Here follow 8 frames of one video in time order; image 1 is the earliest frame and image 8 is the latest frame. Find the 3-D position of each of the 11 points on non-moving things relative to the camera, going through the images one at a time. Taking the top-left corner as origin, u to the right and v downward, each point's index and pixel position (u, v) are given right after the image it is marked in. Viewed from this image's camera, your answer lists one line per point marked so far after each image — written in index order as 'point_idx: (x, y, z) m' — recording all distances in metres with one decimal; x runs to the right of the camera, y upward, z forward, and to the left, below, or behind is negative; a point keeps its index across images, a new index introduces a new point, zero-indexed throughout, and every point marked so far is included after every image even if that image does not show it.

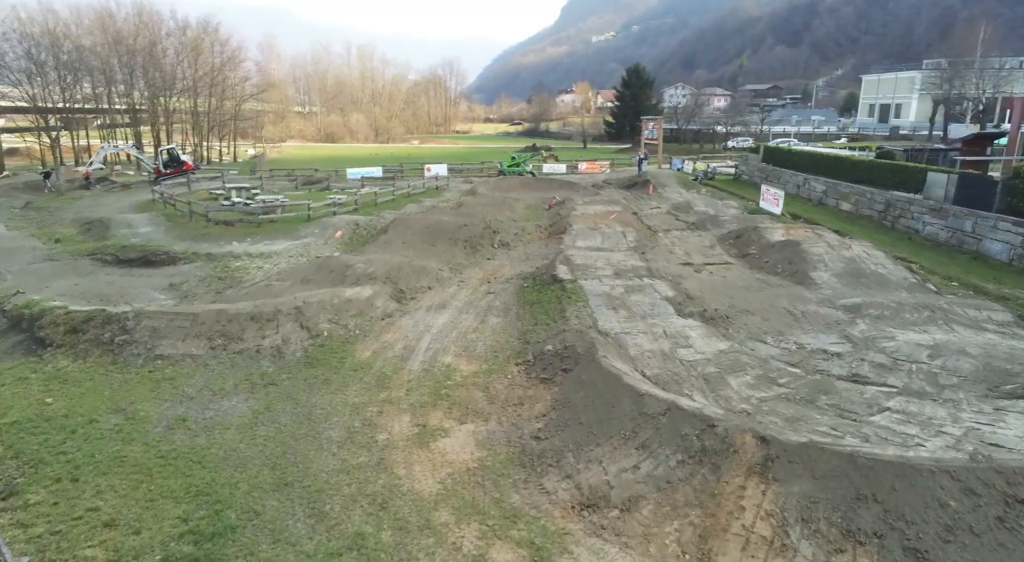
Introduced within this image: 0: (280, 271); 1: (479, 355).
0: (-7.3, +0.3, +19.2) m
1: (-0.7, -1.5, +12.3) m
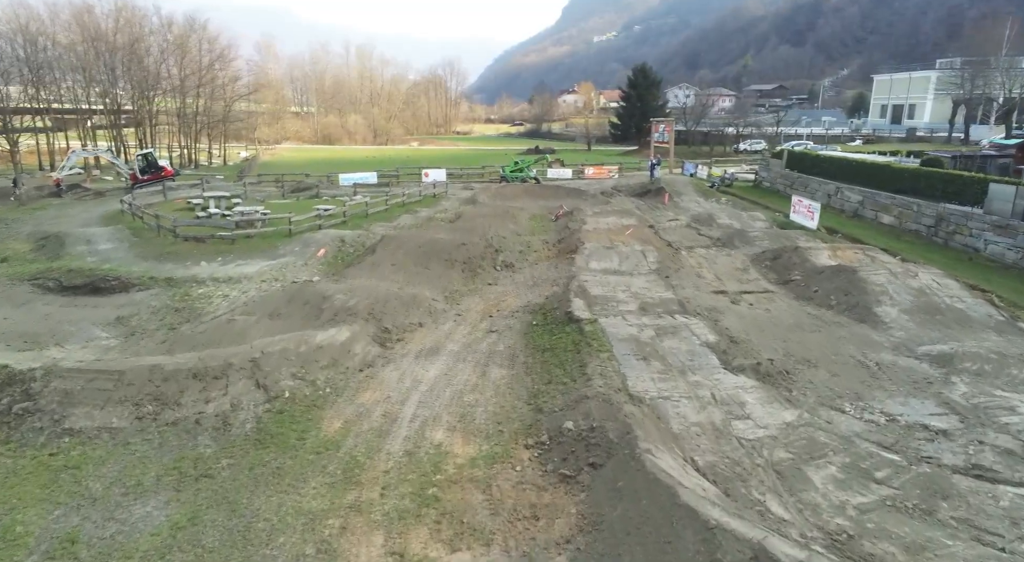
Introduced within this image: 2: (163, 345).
0: (-7.1, -0.5, +16.5) m
1: (-0.5, -2.4, +9.6) m
2: (-8.0, -1.5, +14.0) m
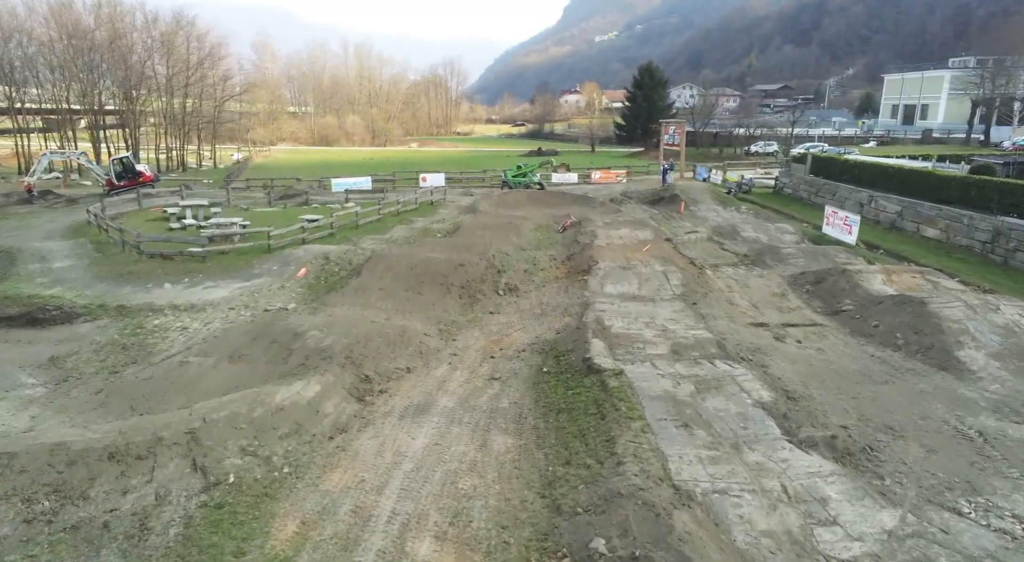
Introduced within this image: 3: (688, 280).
0: (-7.0, -1.3, +14.1) m
1: (-0.4, -3.1, +7.2) m
2: (-7.9, -2.2, +11.6) m
3: (+5.1, 0.0, +17.8) m
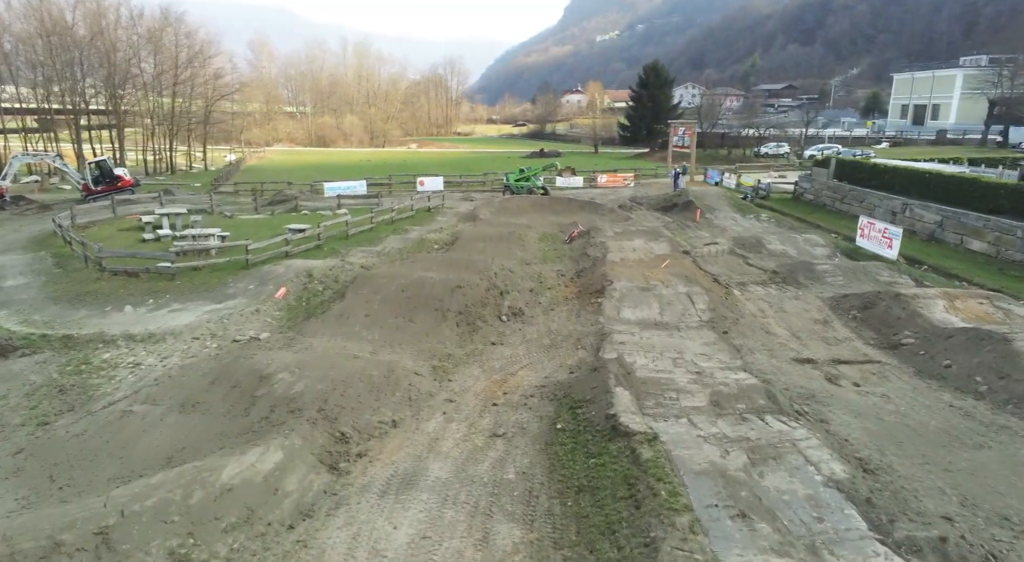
0: (-6.9, -1.9, +12.0) m
1: (-0.3, -3.7, +5.1) m
2: (-7.8, -2.8, +9.6) m
3: (+5.3, -0.6, +15.8) m
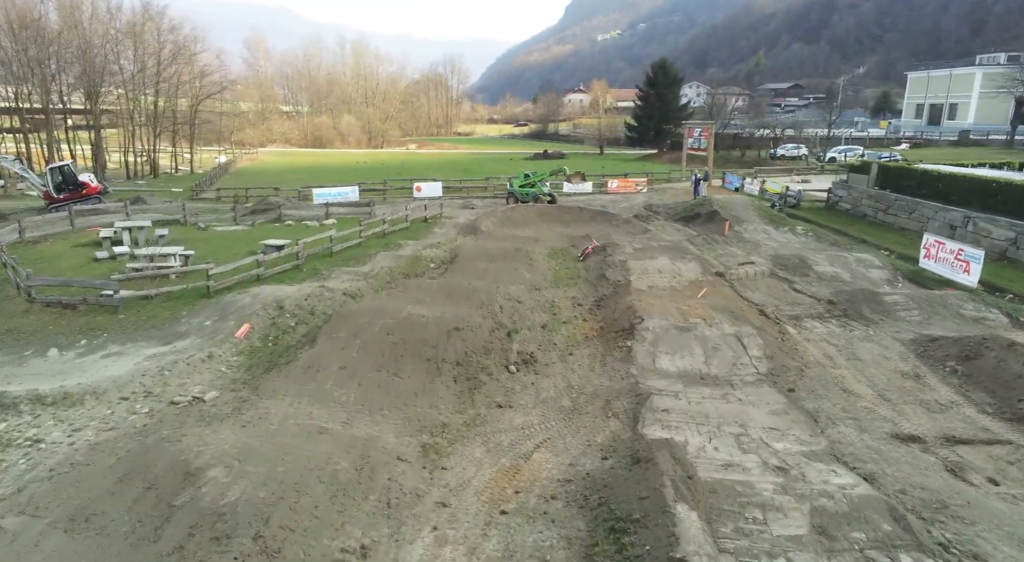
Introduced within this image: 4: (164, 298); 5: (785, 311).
0: (-6.7, -2.7, +9.1) m
1: (-0.1, -4.5, +2.2) m
2: (-7.6, -3.6, +6.7) m
3: (+5.5, -1.4, +12.8) m
4: (-9.2, -0.4, +16.1) m
5: (+7.0, -0.8, +15.6) m
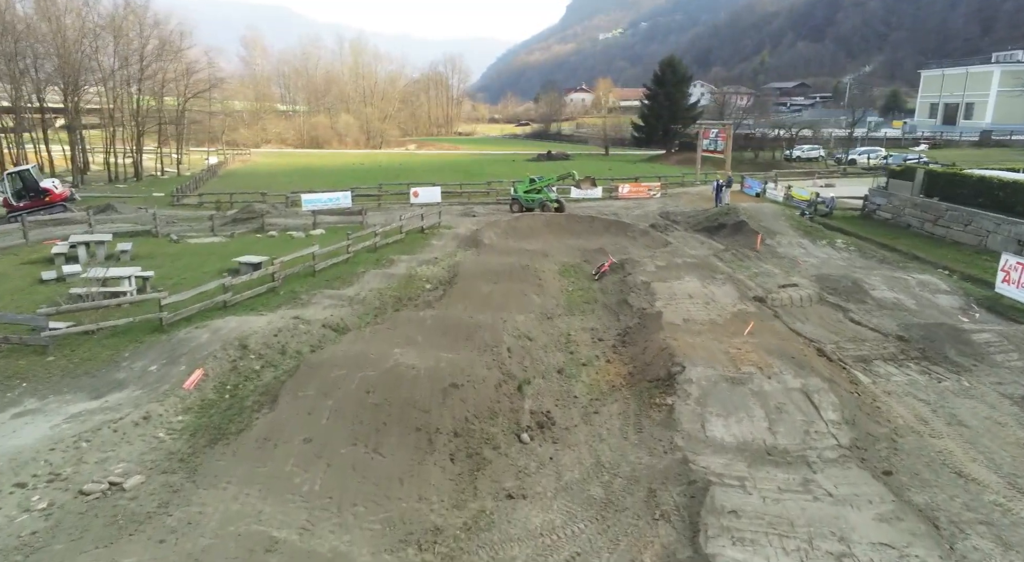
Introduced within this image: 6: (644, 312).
0: (-6.5, -3.4, +6.5) m
1: (+0.1, -5.2, -0.4) m
2: (-7.4, -4.3, +4.1) m
3: (+5.7, -2.1, +10.2) m
4: (-9.0, -1.2, +13.5) m
5: (+7.2, -1.5, +13.0) m
6: (+3.3, -0.7, +15.5) m
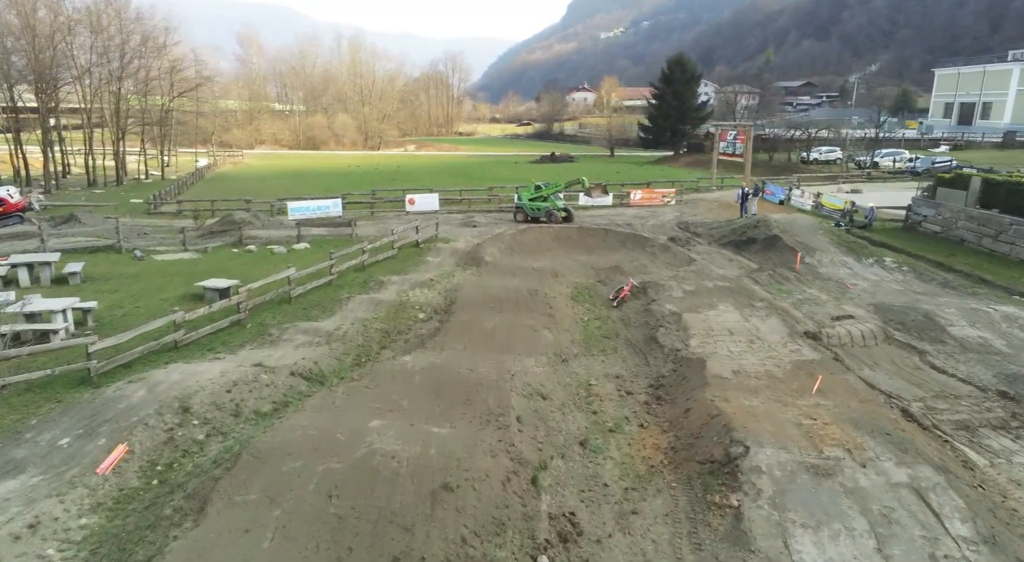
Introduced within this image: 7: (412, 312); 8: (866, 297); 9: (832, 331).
0: (-6.3, -4.2, +3.9) m
1: (+0.2, -6.0, -3.0) m
2: (-7.2, -5.1, +1.4) m
3: (+5.8, -2.9, +7.5) m
4: (-8.9, -1.9, +10.9) m
5: (+7.4, -2.3, +10.4) m
6: (+3.5, -1.5, +12.8) m
7: (-2.7, -0.7, +16.5) m
8: (+9.6, -0.4, +16.4) m
9: (+7.4, -1.2, +14.0) m
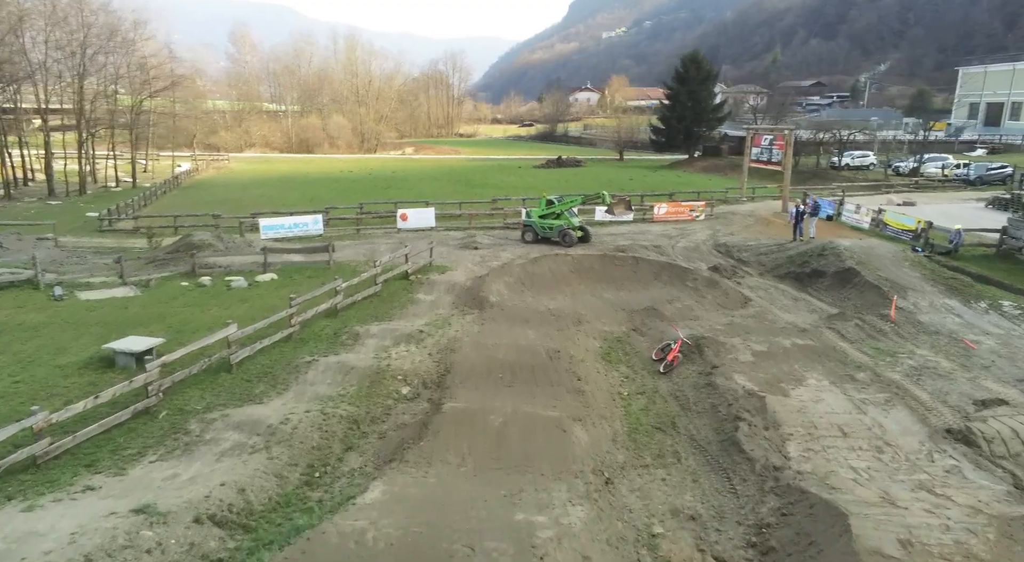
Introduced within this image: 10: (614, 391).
0: (-6.0, -5.5, -0.4) m
1: (+0.5, -7.3, -7.4) m
2: (-6.9, -6.4, -2.9) m
3: (+6.1, -4.1, +3.2) m
4: (-8.6, -3.2, +6.5) m
5: (+7.7, -3.5, +6.0) m
6: (+3.8, -2.8, +8.5) m
7: (-2.4, -2.0, +12.1) m
8: (+9.9, -1.7, +12.1) m
9: (+7.7, -2.4, +9.7) m
10: (+2.1, -2.1, +12.1) m
